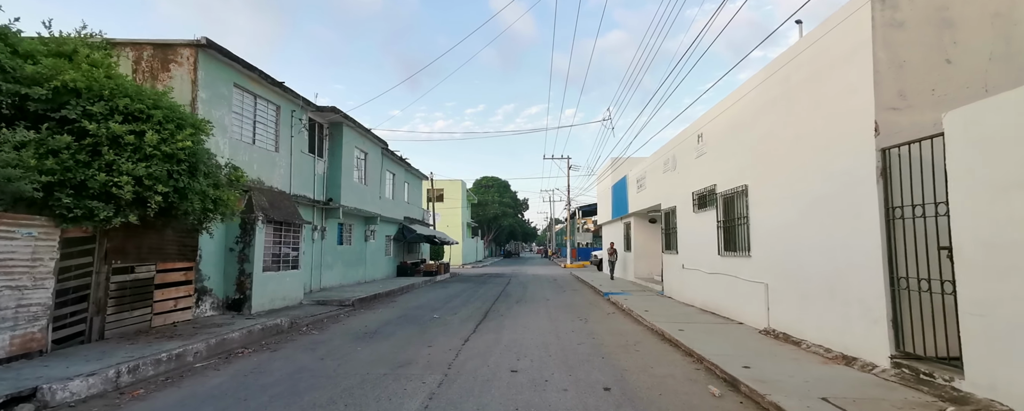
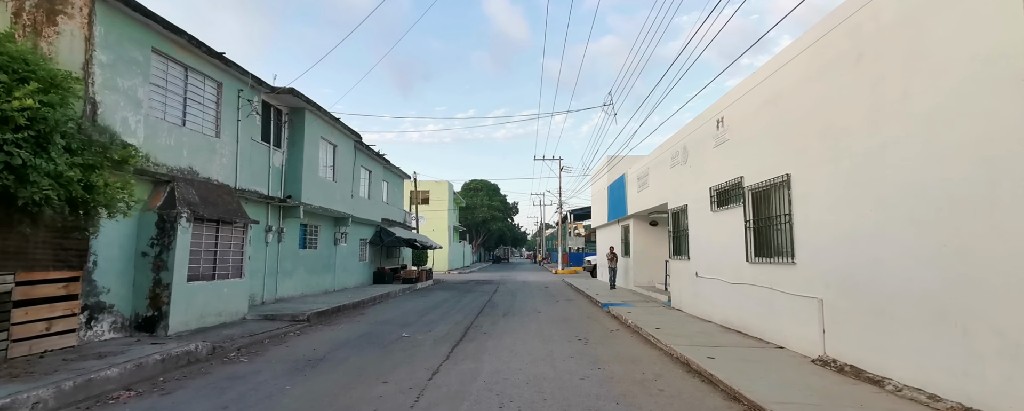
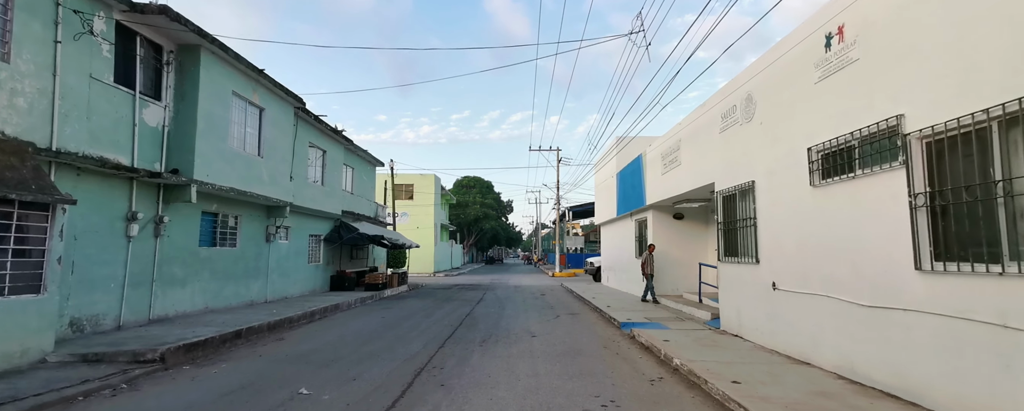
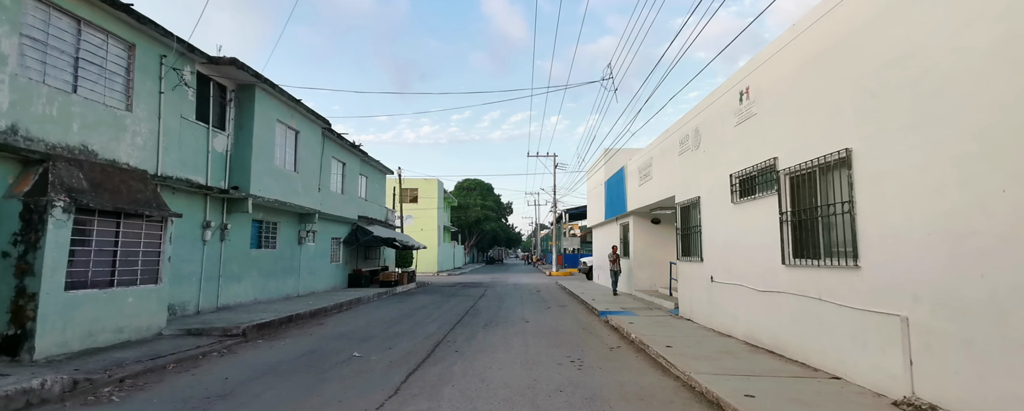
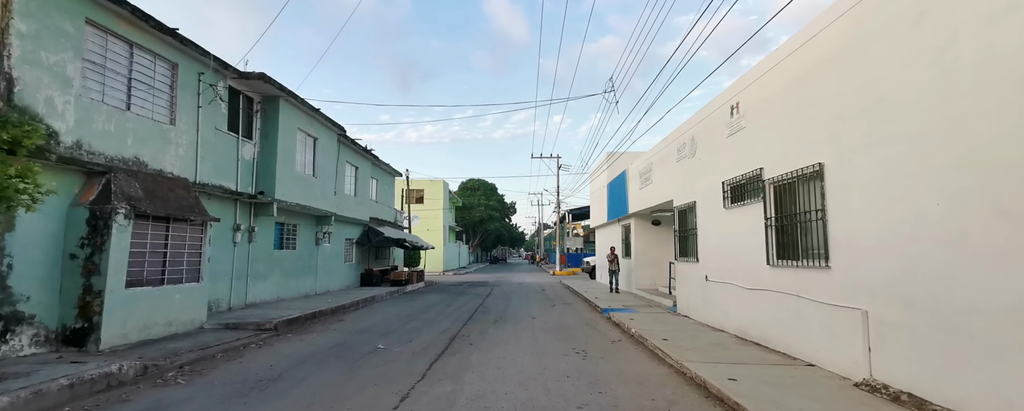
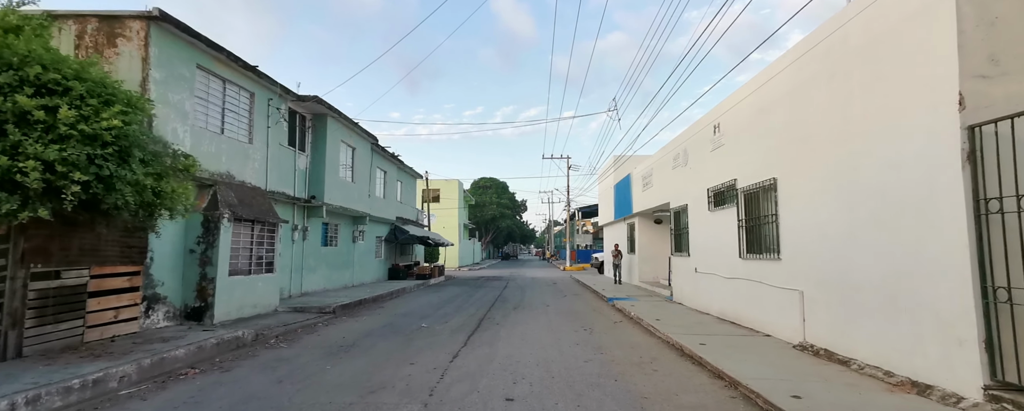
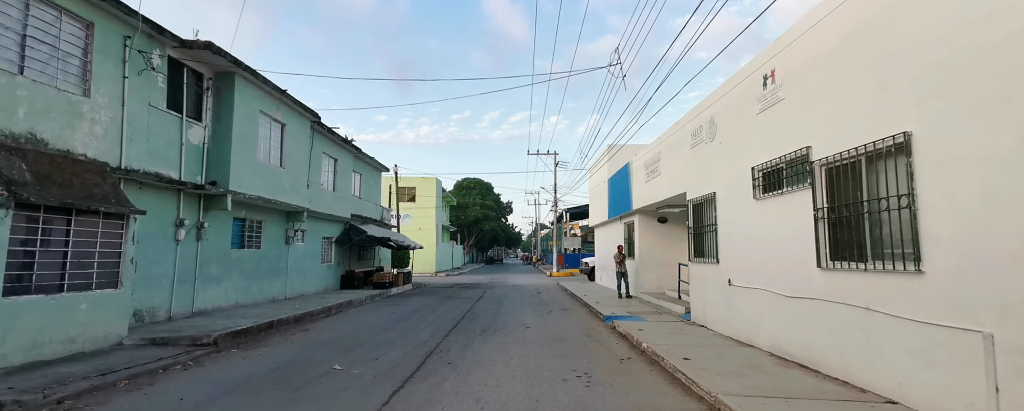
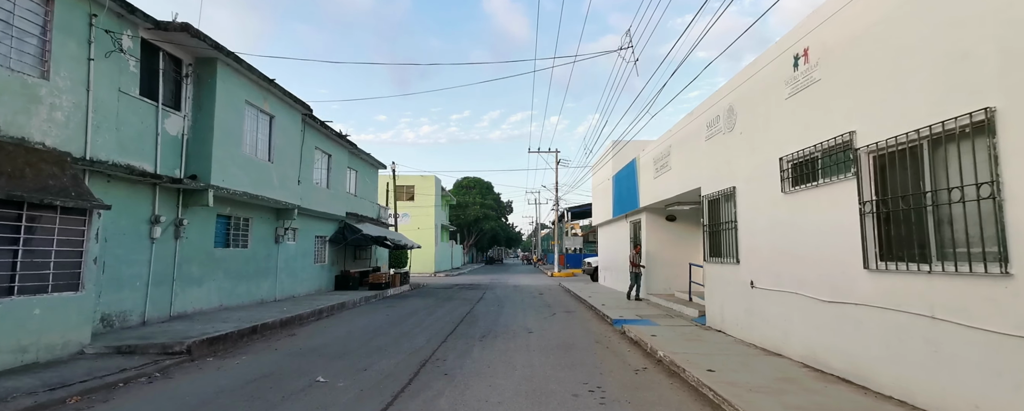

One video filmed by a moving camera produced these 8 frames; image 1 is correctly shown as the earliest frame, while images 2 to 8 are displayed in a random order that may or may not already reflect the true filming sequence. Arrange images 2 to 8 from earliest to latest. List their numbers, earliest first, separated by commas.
6, 2, 5, 4, 7, 8, 3
